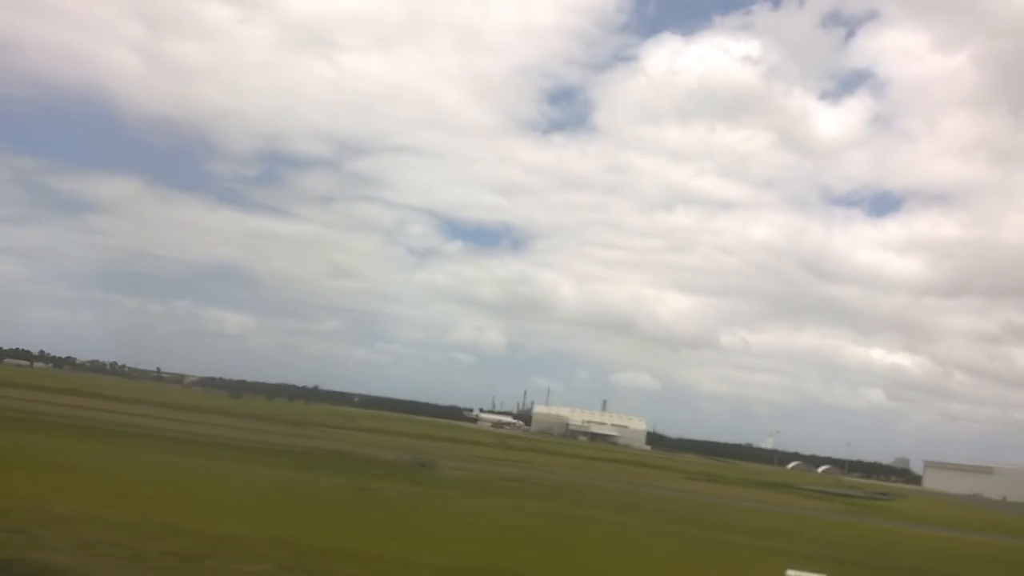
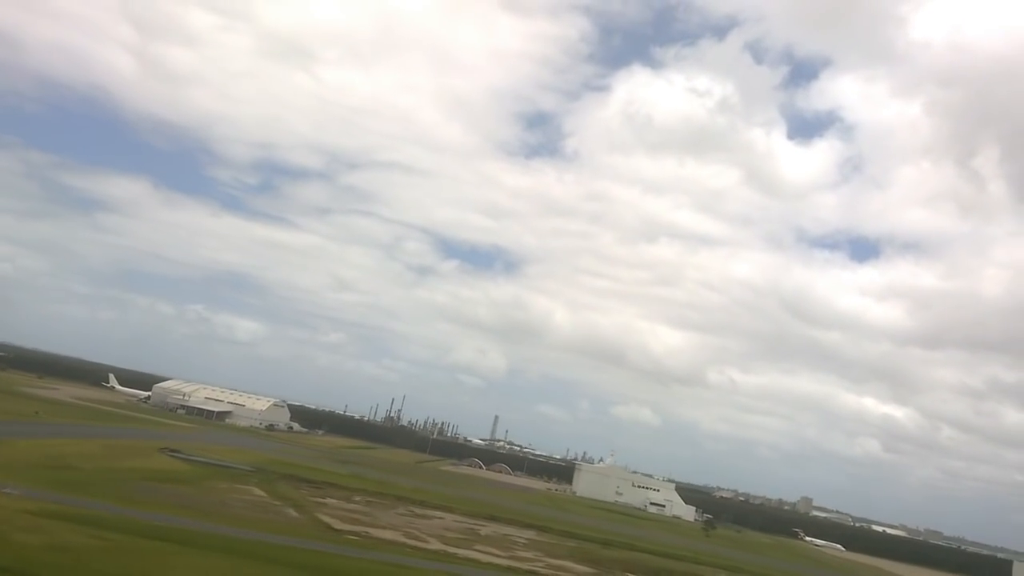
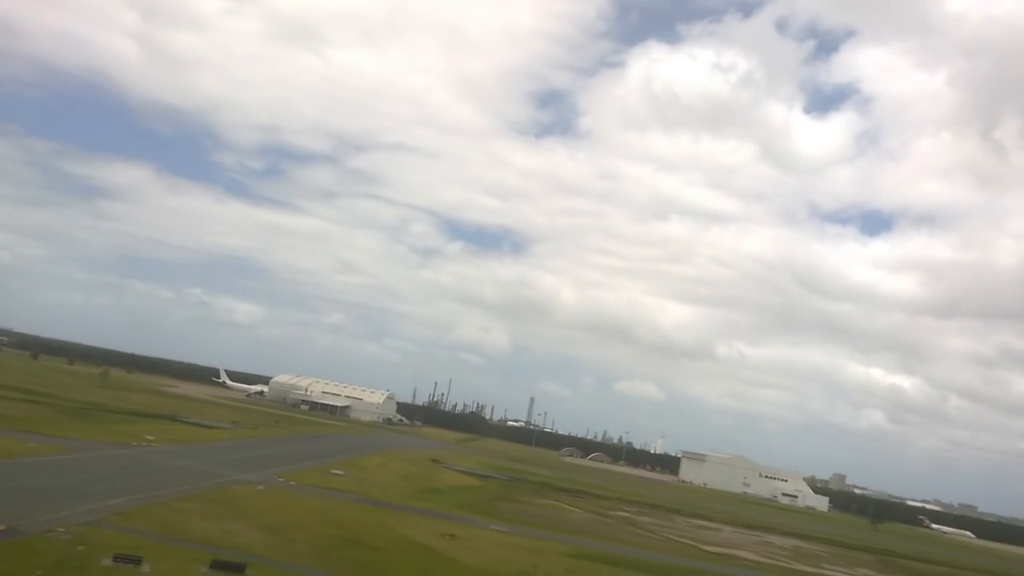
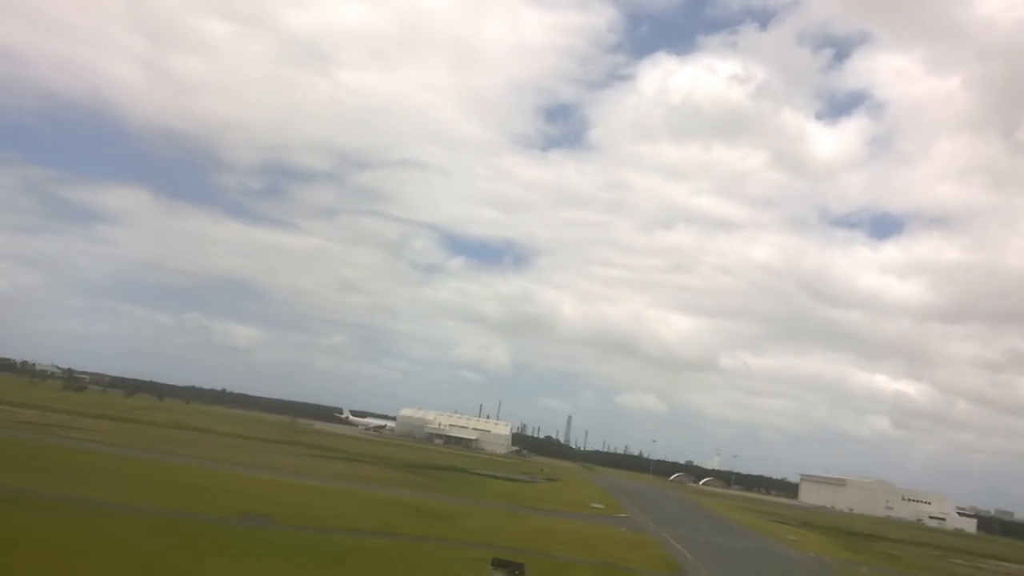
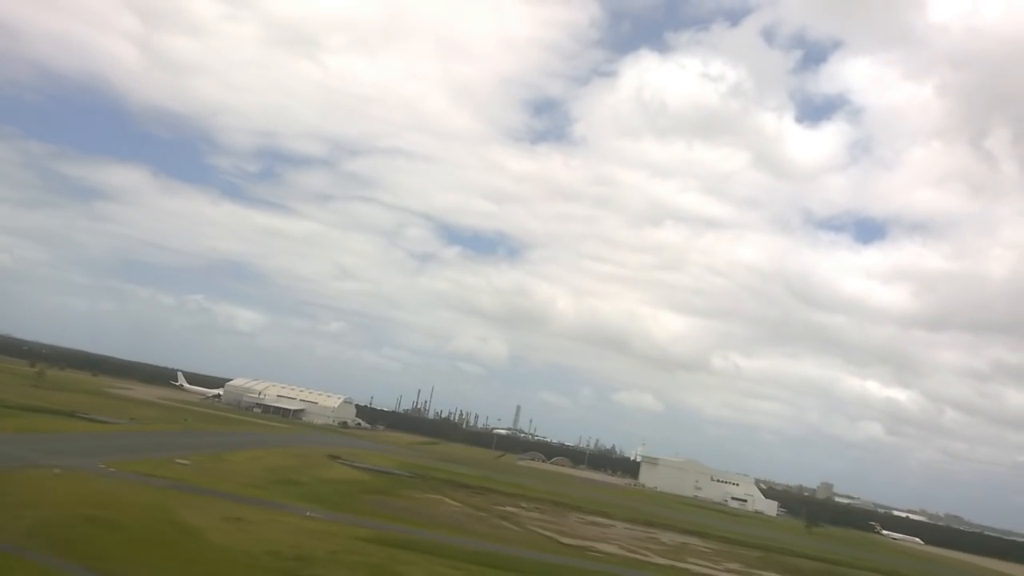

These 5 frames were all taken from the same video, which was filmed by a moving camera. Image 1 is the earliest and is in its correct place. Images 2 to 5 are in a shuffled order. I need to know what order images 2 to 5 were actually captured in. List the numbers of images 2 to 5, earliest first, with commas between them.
4, 3, 5, 2
